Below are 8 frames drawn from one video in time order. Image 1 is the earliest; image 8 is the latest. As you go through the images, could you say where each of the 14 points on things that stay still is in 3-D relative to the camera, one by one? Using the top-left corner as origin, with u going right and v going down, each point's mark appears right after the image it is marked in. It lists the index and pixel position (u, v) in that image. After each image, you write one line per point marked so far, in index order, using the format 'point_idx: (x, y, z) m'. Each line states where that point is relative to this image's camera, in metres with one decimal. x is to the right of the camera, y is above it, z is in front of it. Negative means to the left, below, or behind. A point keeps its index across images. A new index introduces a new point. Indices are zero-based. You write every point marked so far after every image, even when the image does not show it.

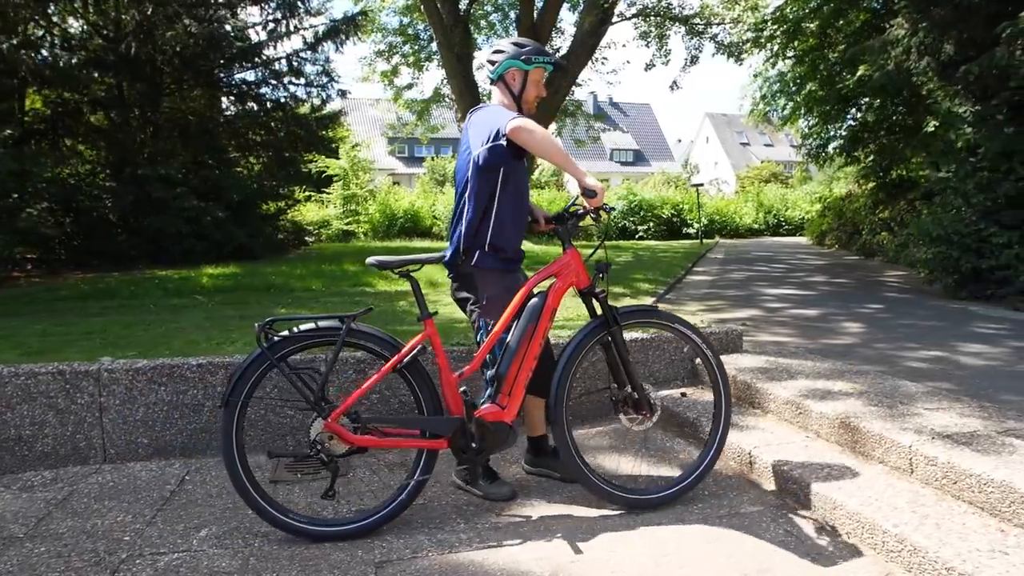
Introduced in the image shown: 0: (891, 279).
0: (+4.8, +0.1, +9.6) m
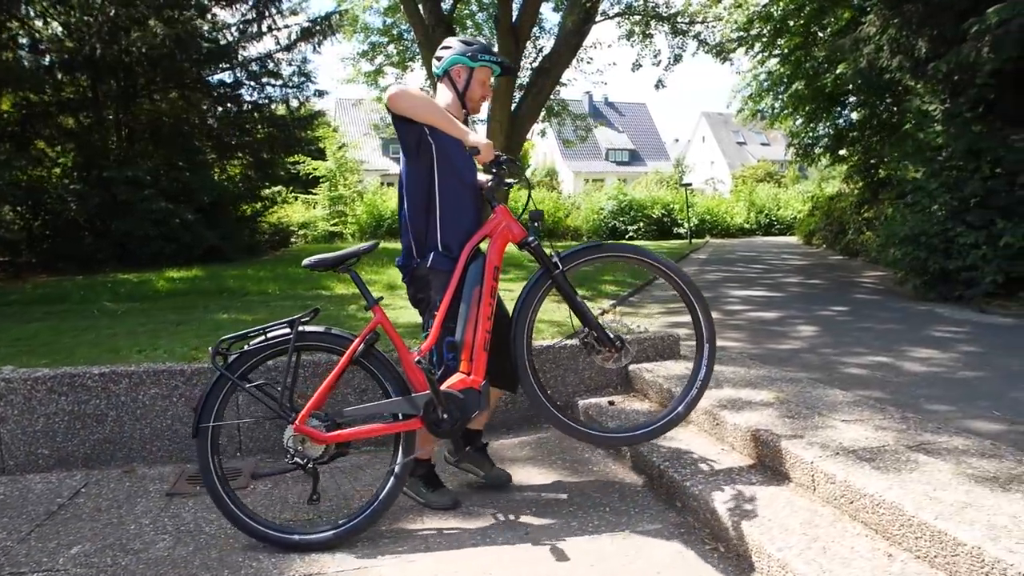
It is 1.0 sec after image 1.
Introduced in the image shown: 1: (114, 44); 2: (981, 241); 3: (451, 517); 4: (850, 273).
0: (+4.4, +0.1, +9.4) m
1: (-5.5, +3.3, +10.3) m
2: (+4.5, +0.5, +7.2) m
3: (-0.4, -1.0, +3.5) m
4: (+4.6, +0.2, +10.5) m
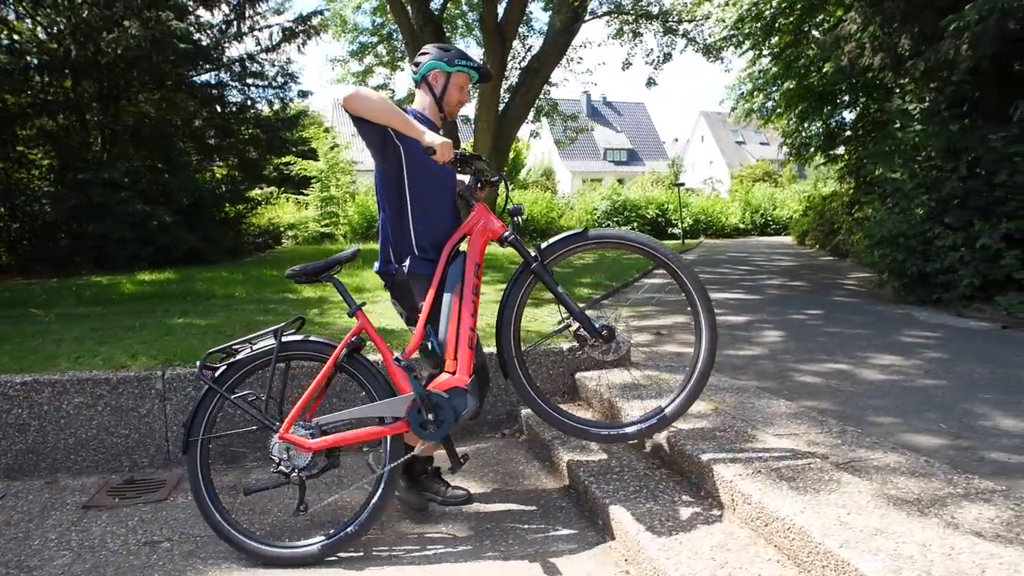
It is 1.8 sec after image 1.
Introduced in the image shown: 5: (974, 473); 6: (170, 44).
0: (+4.1, +0.1, +9.2) m
1: (-5.8, +3.3, +10.2) m
2: (+4.2, +0.4, +7.1) m
3: (-0.7, -1.1, +3.3) m
4: (+4.4, +0.2, +10.3) m
5: (+1.8, -0.7, +2.9) m
6: (-4.9, +3.4, +10.5) m
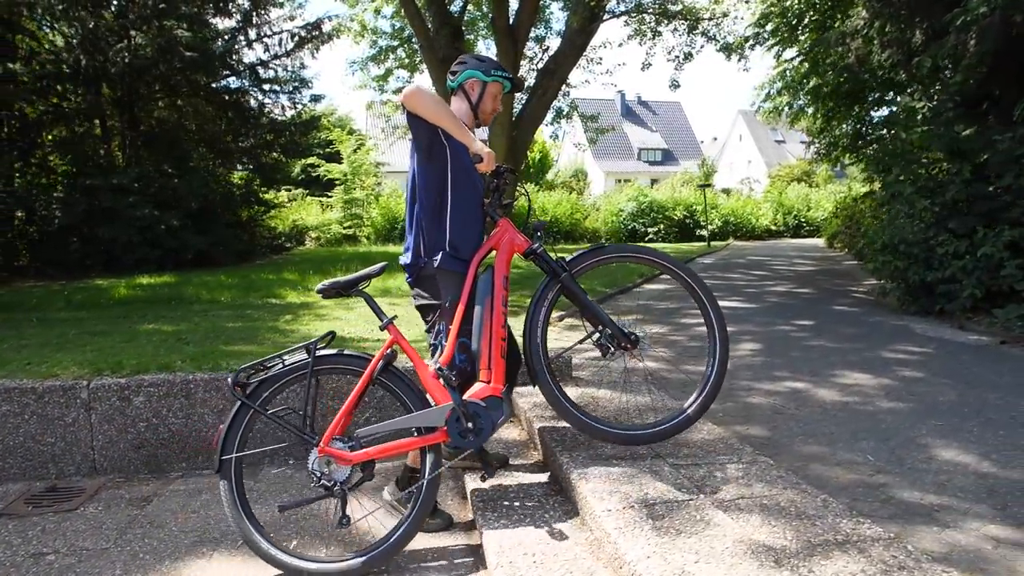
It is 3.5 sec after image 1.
0: (+4.1, 0.0, +8.8) m
1: (-5.8, +3.2, +10.5) m
2: (+4.0, +0.3, +6.6) m
3: (-1.2, -1.1, +3.3) m
4: (+4.4, +0.1, +9.9) m
5: (+1.3, -0.8, +2.6) m
6: (-4.8, +3.4, +10.7) m
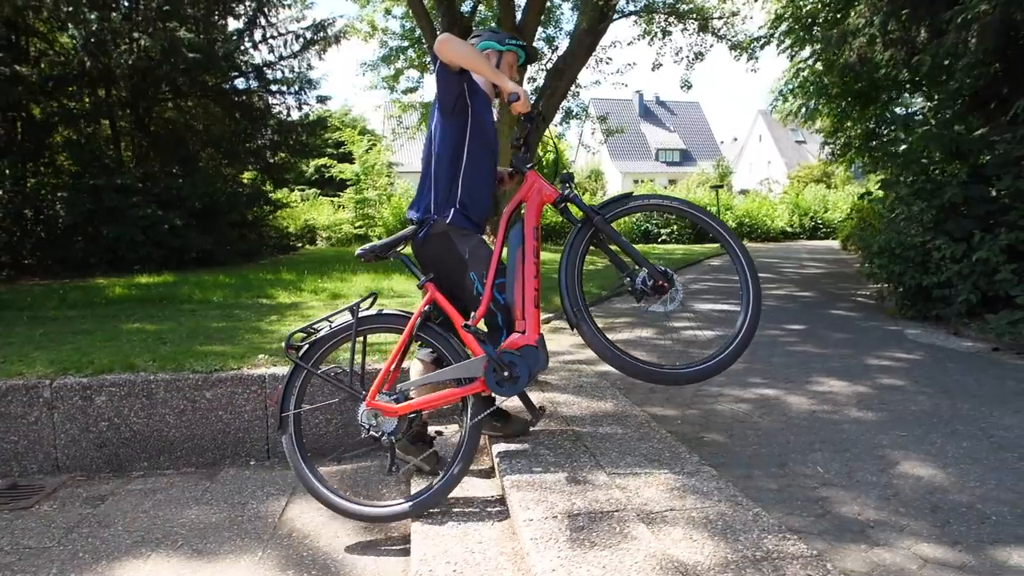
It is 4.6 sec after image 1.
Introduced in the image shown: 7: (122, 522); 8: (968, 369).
0: (+4.0, -0.1, +8.6) m
1: (-5.8, +3.3, +10.6) m
2: (+3.9, +0.3, +6.5) m
3: (-1.5, -1.2, +3.3) m
4: (+4.3, +0.1, +9.6) m
5: (+1.0, -0.8, +2.5) m
6: (-4.8, +3.4, +10.8) m
7: (-1.9, -1.1, +3.7) m
8: (+3.1, -0.5, +5.1) m
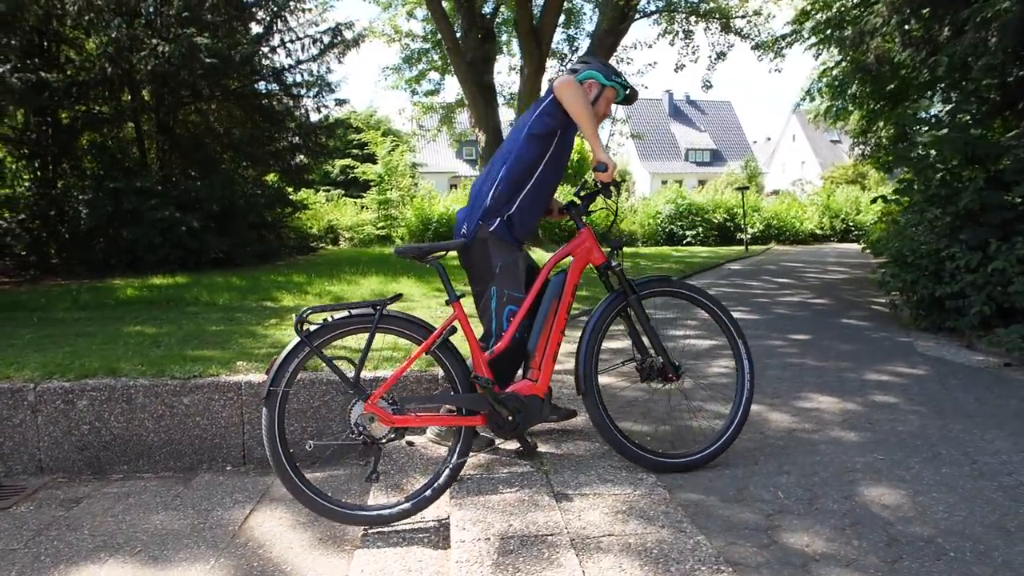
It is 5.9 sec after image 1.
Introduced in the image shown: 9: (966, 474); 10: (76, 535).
0: (+4.1, -0.1, +8.4) m
1: (-5.6, +3.3, +10.8) m
2: (+3.8, +0.2, +6.2) m
3: (-1.7, -1.2, +3.3) m
4: (+4.5, 0.0, +9.4) m
5: (+0.7, -0.9, +2.4) m
6: (-4.6, +3.4, +11.0) m
7: (-2.1, -1.2, +3.7) m
8: (+3.0, -0.6, +4.9) m
9: (+2.0, -0.8, +3.3) m
10: (-2.1, -1.2, +3.6) m
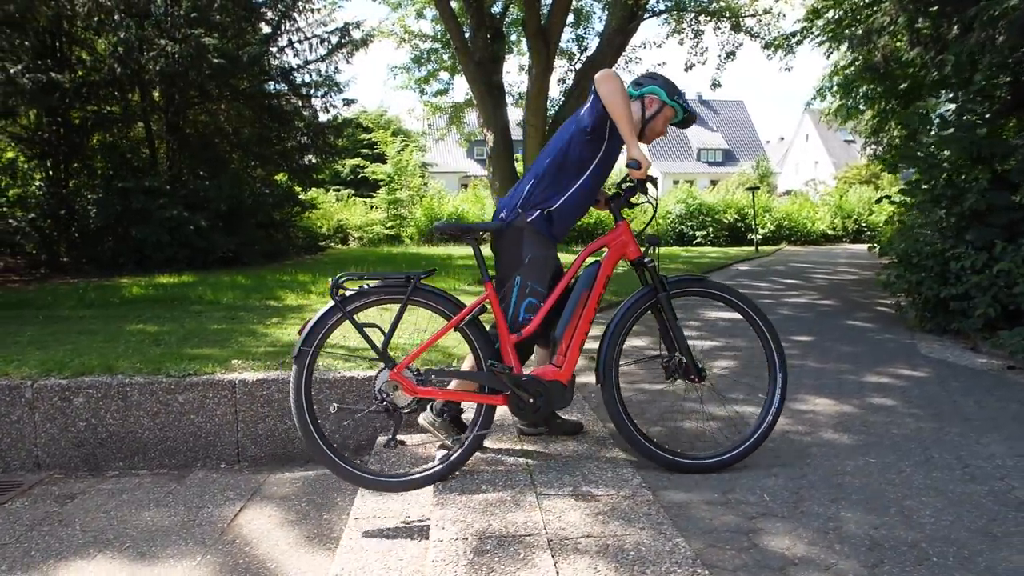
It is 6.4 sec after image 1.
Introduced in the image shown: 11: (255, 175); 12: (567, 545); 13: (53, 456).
0: (+4.1, -0.2, +8.3) m
1: (-5.5, +3.3, +10.9) m
2: (+3.8, +0.2, +6.1) m
3: (-1.7, -1.2, +3.3) m
4: (+4.5, 0.0, +9.3) m
5: (+0.6, -0.9, +2.4) m
6: (-4.5, +3.4, +11.1) m
7: (-2.1, -1.2, +3.7) m
8: (+3.0, -0.6, +4.8) m
9: (+1.9, -0.8, +3.2) m
10: (-2.2, -1.2, +3.6) m
11: (-4.2, +1.9, +12.4) m
12: (+0.2, -0.9, +2.6) m
13: (-2.7, -1.0, +4.4) m
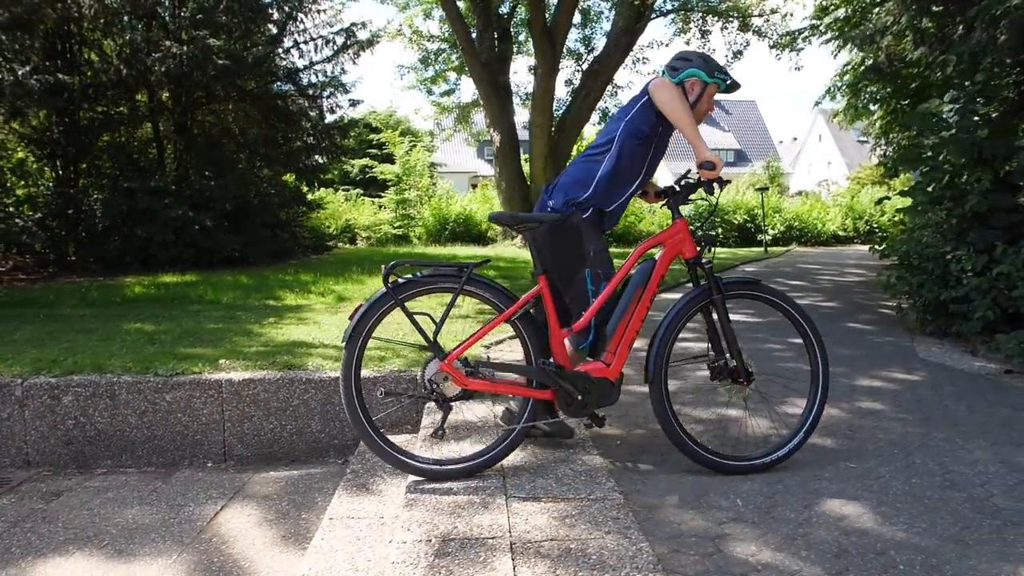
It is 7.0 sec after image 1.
0: (+4.1, -0.2, +8.2) m
1: (-5.4, +3.3, +11.0) m
2: (+3.8, +0.2, +6.0) m
3: (-1.8, -1.2, +3.3) m
4: (+4.5, -0.1, +9.2) m
5: (+0.5, -0.9, +2.4) m
6: (-4.4, +3.4, +11.2) m
7: (-2.2, -1.2, +3.8) m
8: (+2.9, -0.7, +4.7) m
9: (+1.8, -0.8, +3.2) m
10: (-2.3, -1.2, +3.7) m
11: (-4.1, +1.9, +12.4) m
12: (+0.1, -0.9, +2.5) m
13: (-2.8, -1.0, +4.5) m
